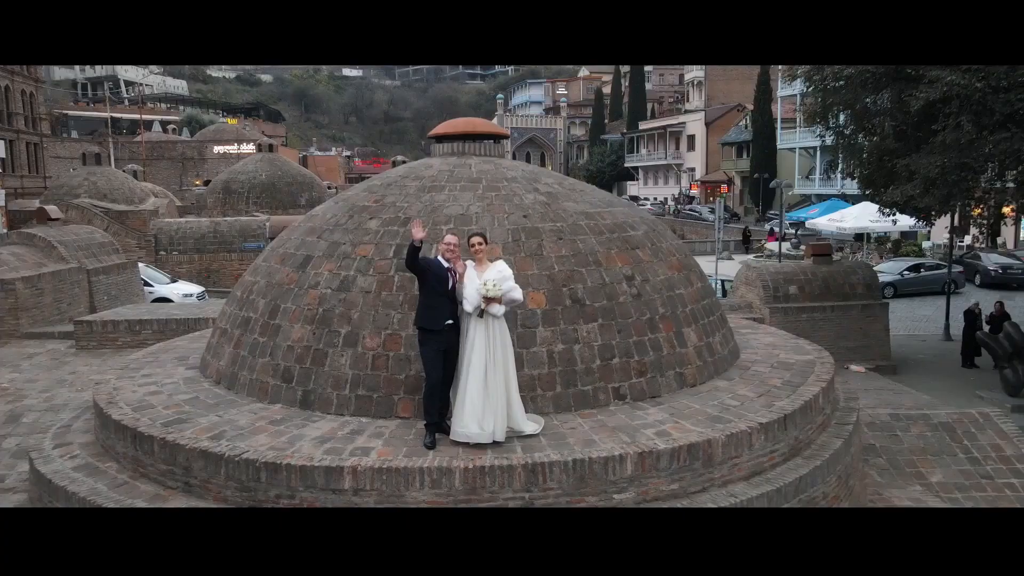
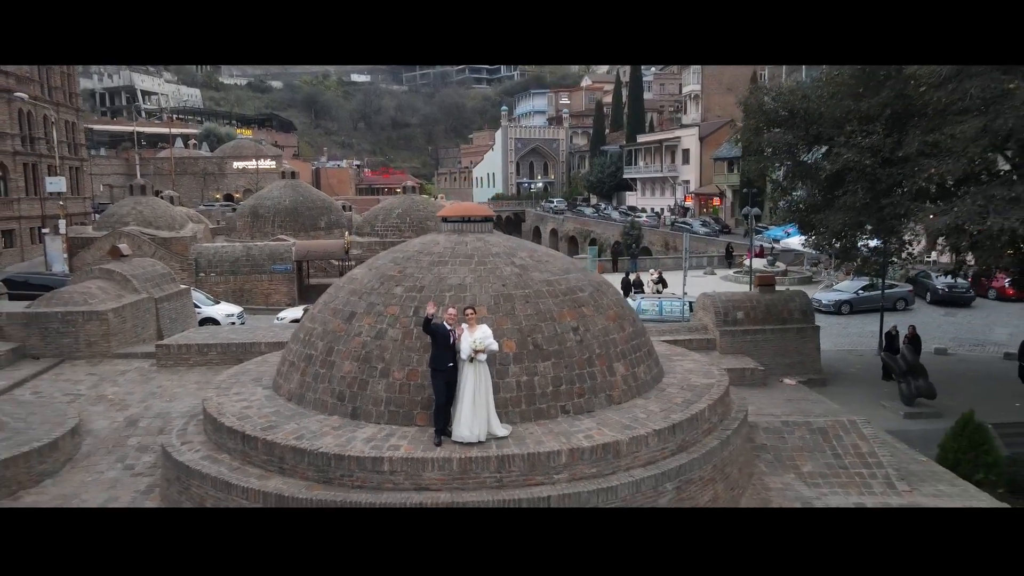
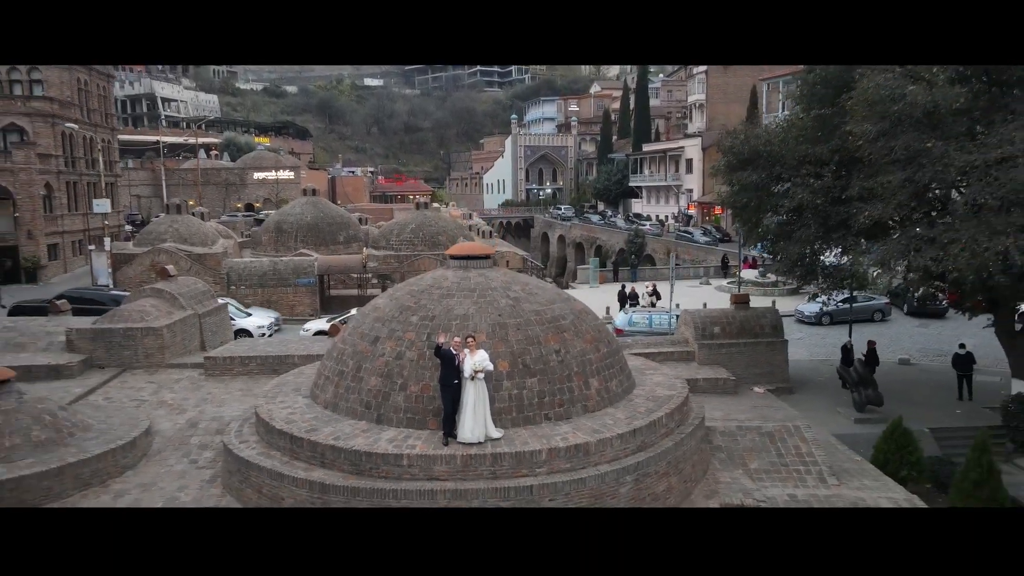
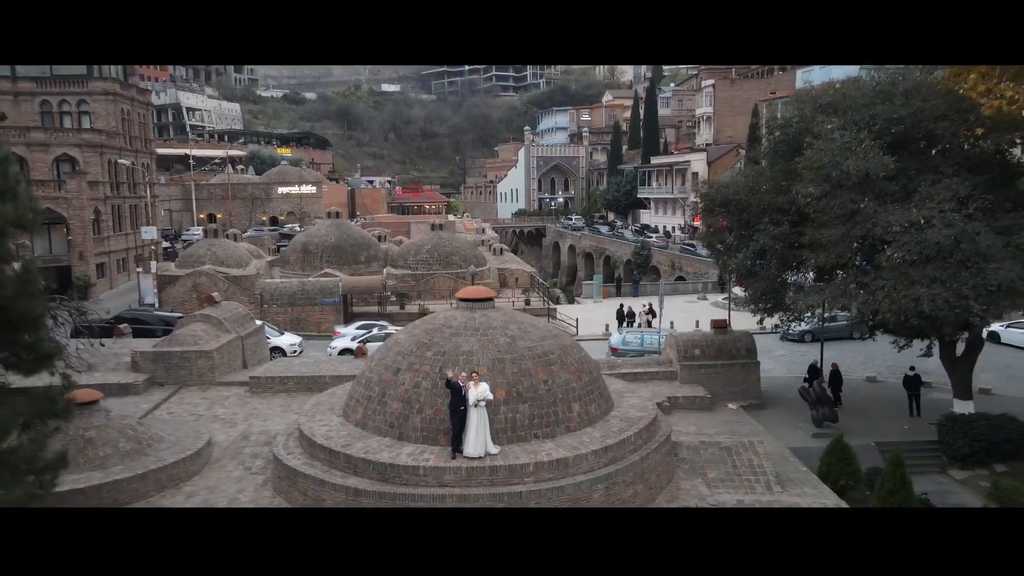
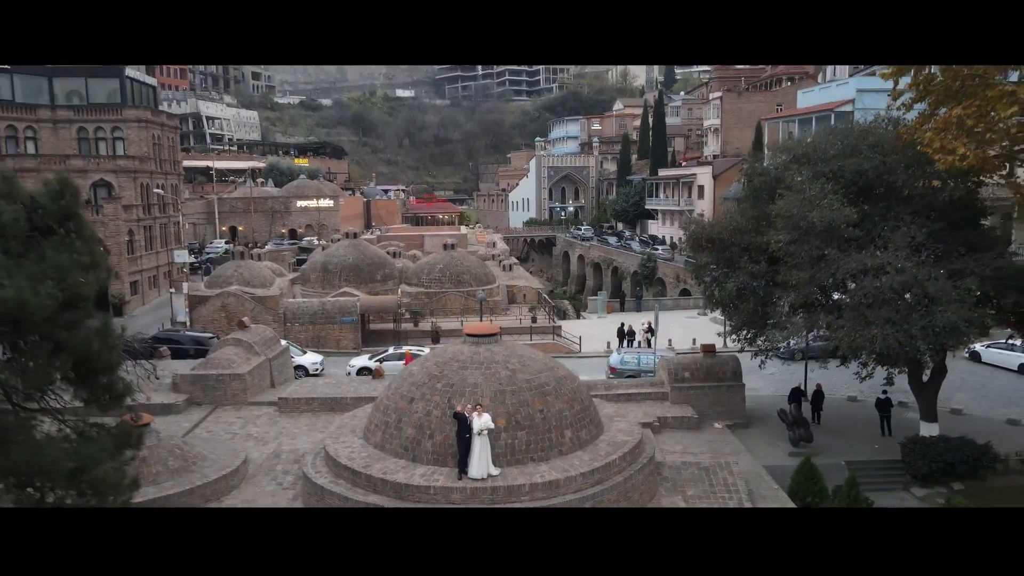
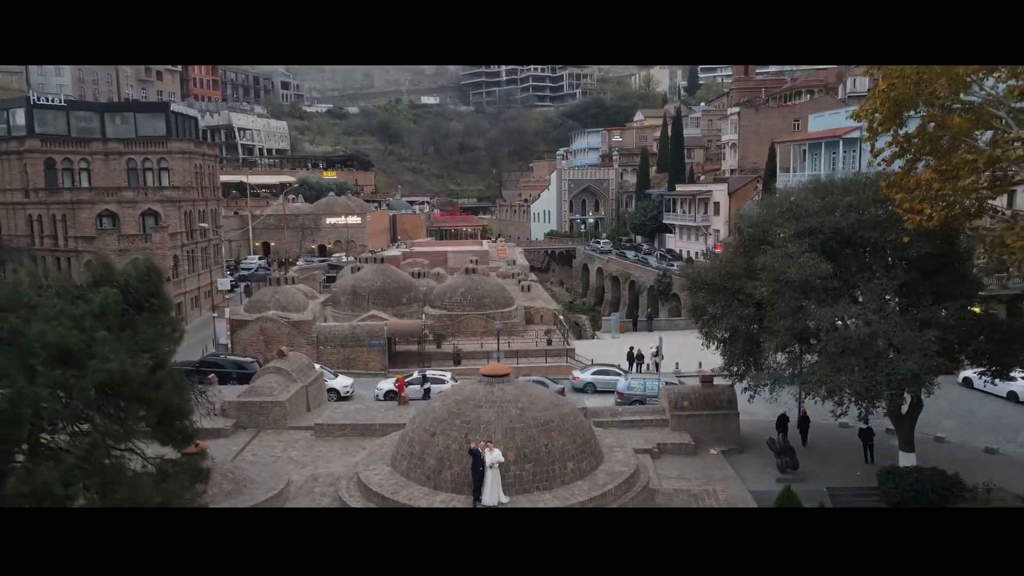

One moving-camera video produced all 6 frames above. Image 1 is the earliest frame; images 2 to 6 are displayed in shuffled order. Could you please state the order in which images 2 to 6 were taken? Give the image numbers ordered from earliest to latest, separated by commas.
2, 3, 4, 5, 6
